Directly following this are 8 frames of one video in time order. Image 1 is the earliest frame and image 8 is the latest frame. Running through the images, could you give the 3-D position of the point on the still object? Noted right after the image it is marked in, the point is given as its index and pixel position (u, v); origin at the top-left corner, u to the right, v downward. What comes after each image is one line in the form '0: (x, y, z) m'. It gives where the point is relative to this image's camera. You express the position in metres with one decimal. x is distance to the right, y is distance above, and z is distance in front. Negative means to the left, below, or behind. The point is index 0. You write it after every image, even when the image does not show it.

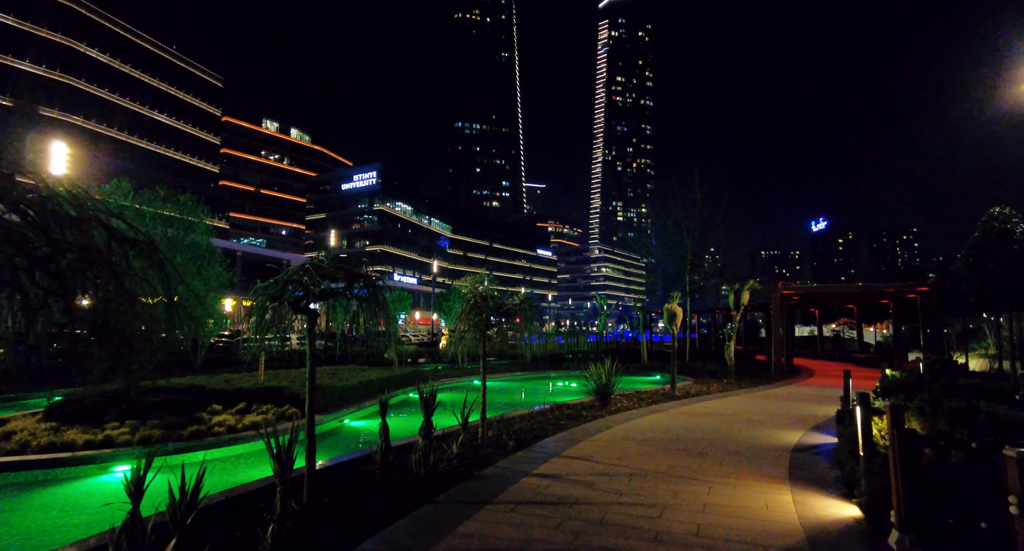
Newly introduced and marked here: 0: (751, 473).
0: (+2.7, -2.2, +6.3) m
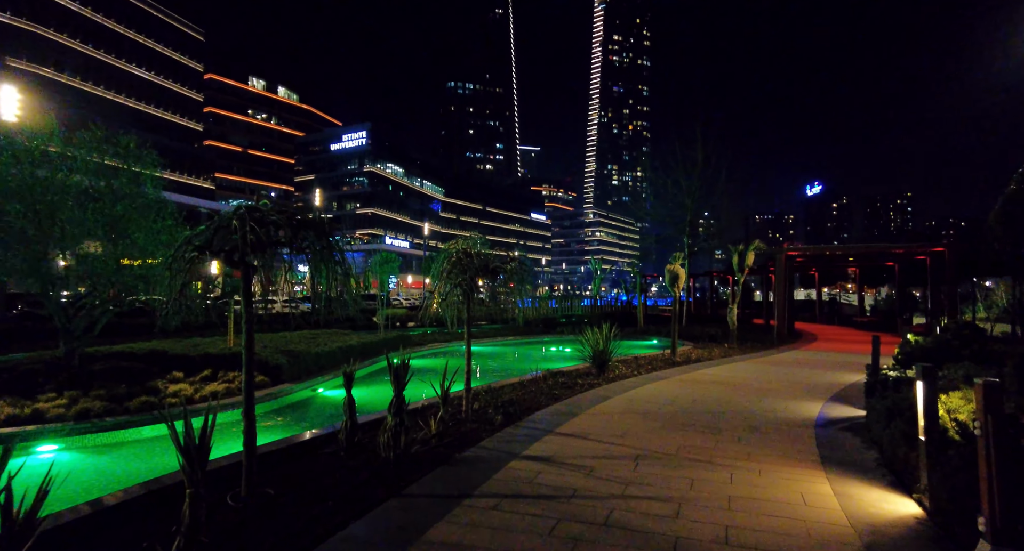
0: (+2.5, -1.7, +5.4) m
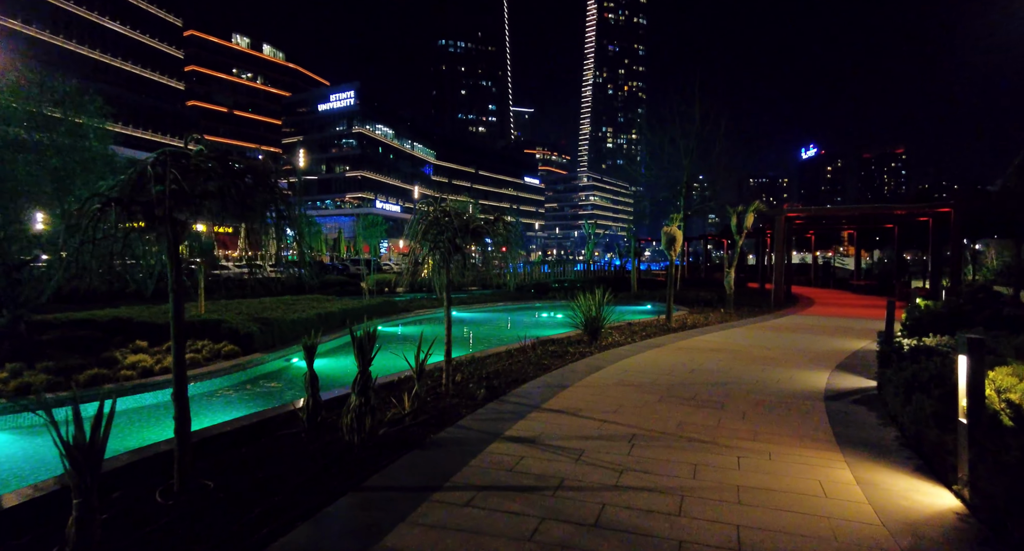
0: (+2.4, -1.4, +4.9) m
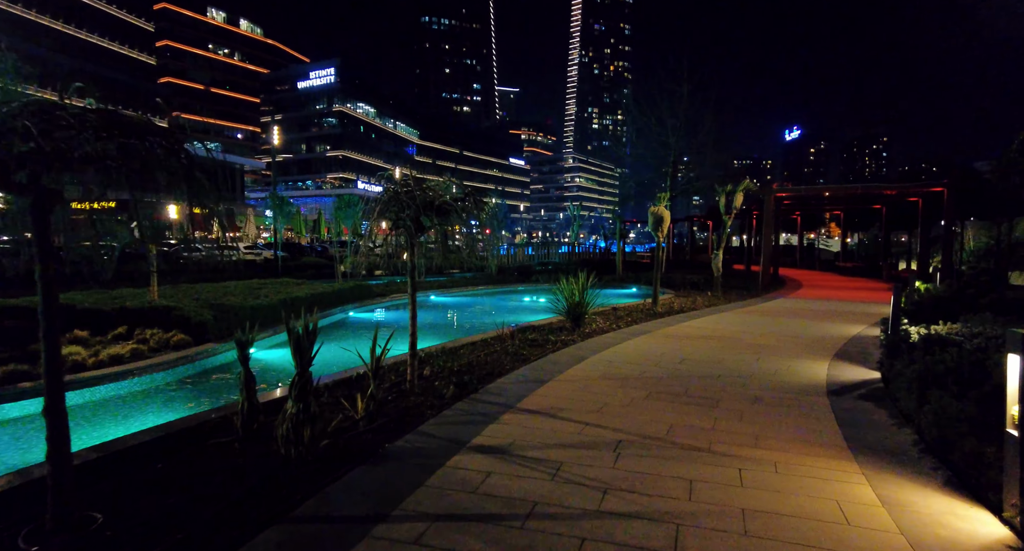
0: (+2.1, -1.3, +4.3) m
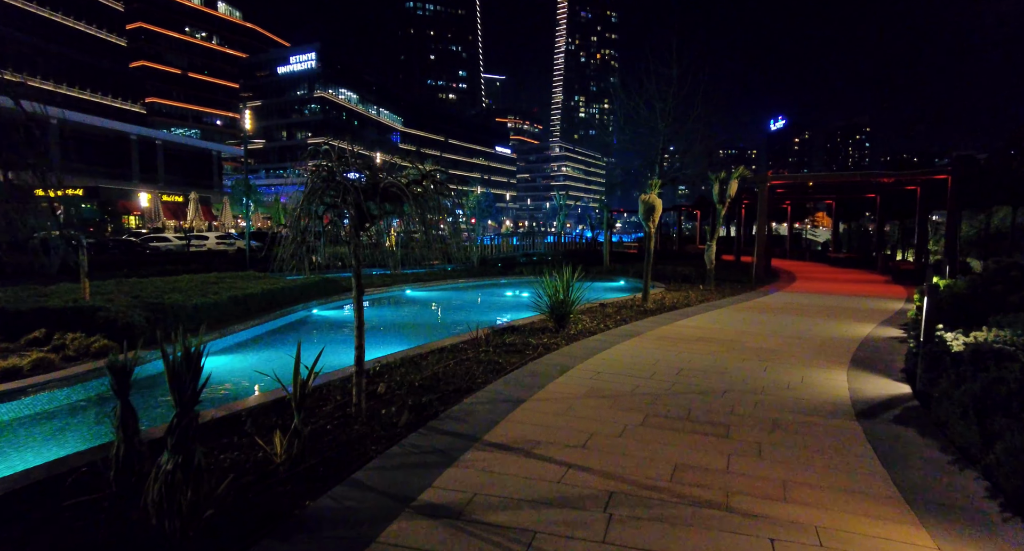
0: (+1.9, -1.3, +3.3) m
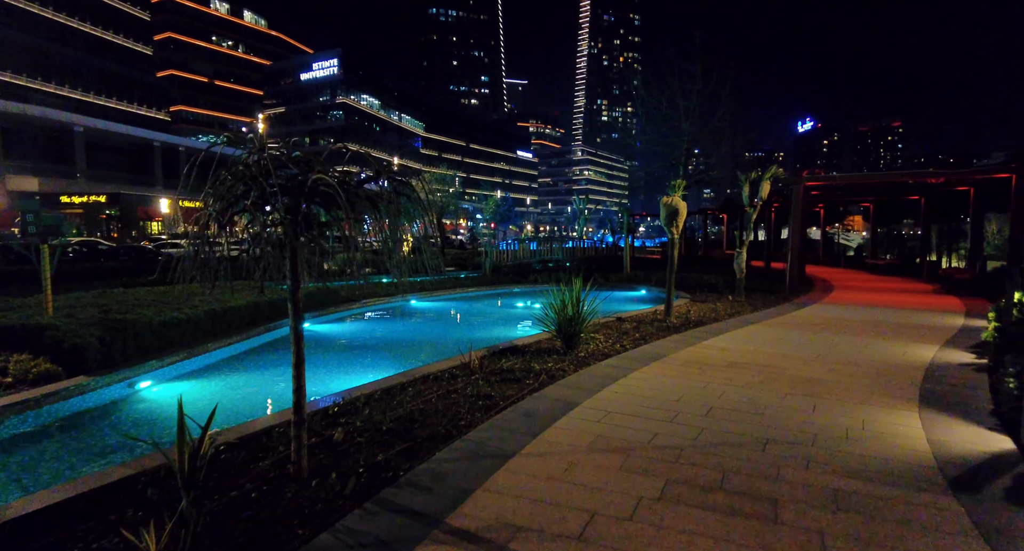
0: (+1.7, -1.4, +2.2) m
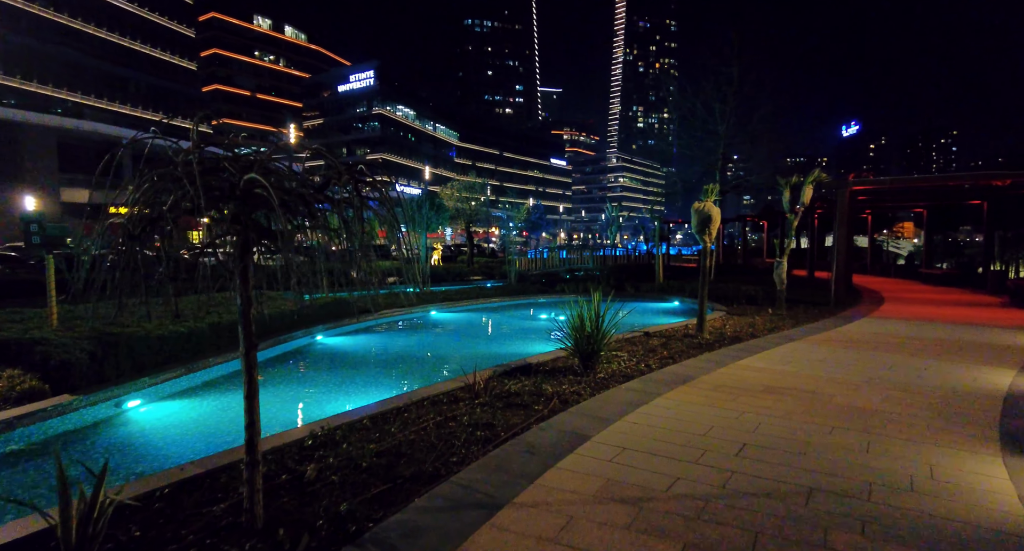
0: (+1.5, -1.5, +1.5) m
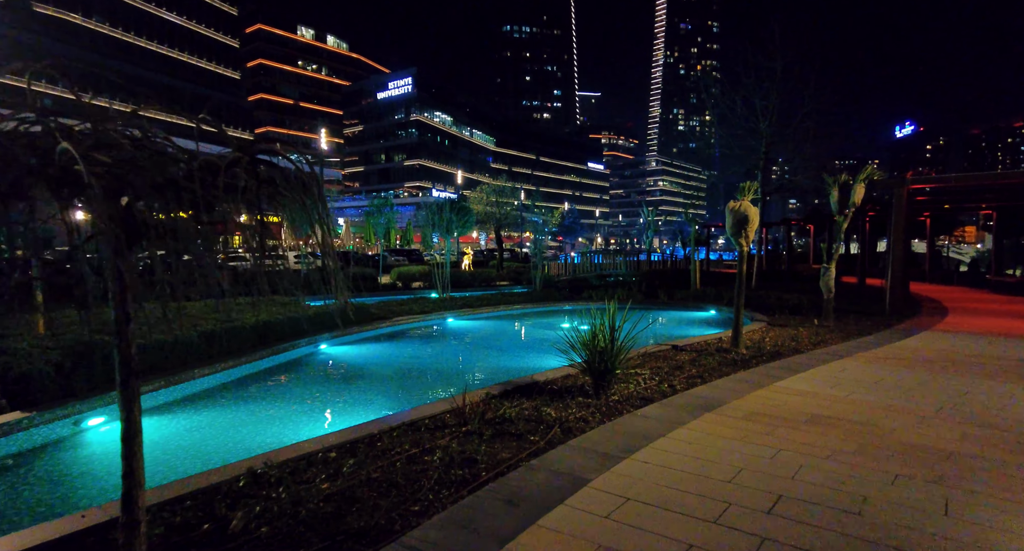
0: (+1.2, -1.5, +0.6) m
